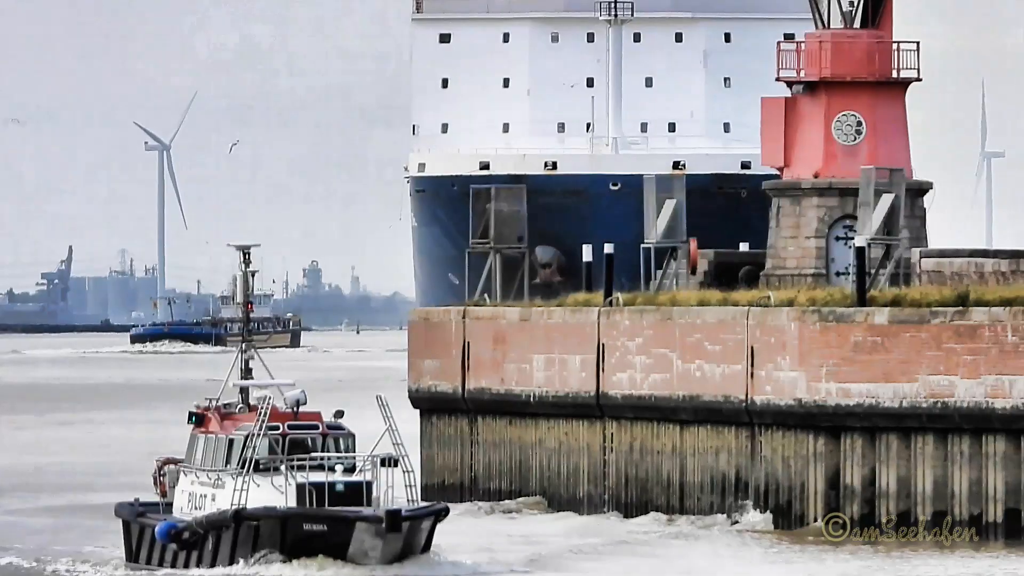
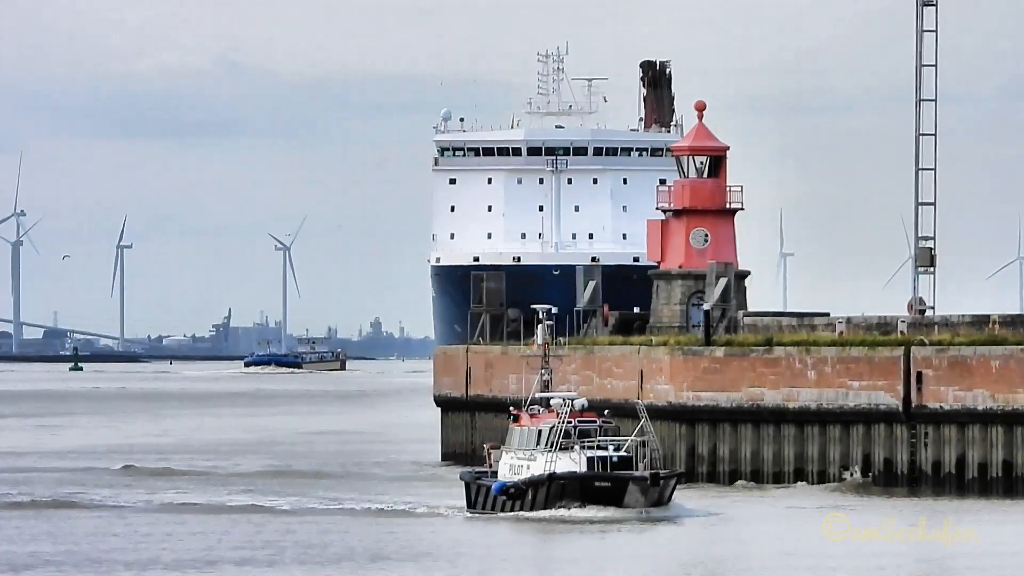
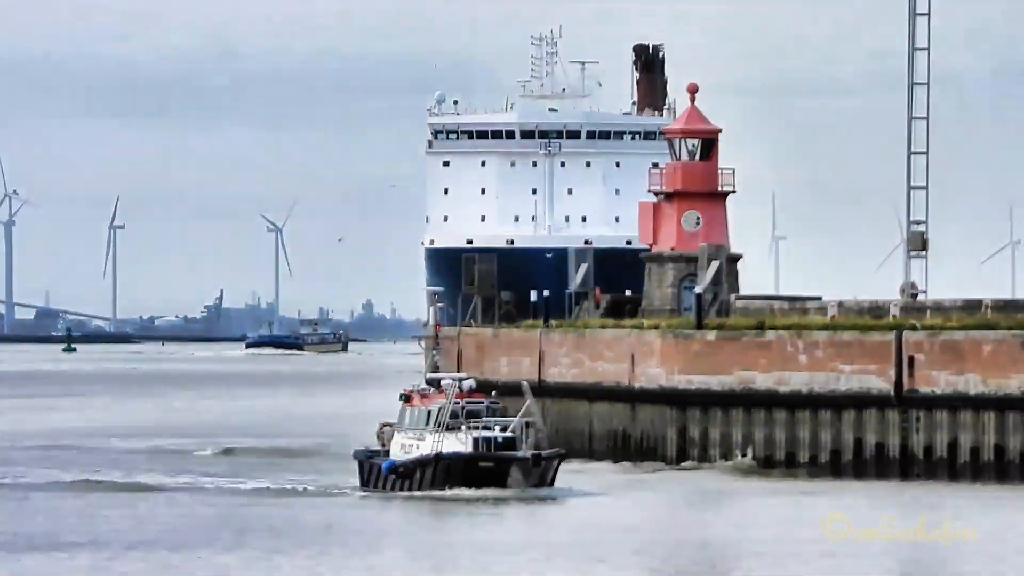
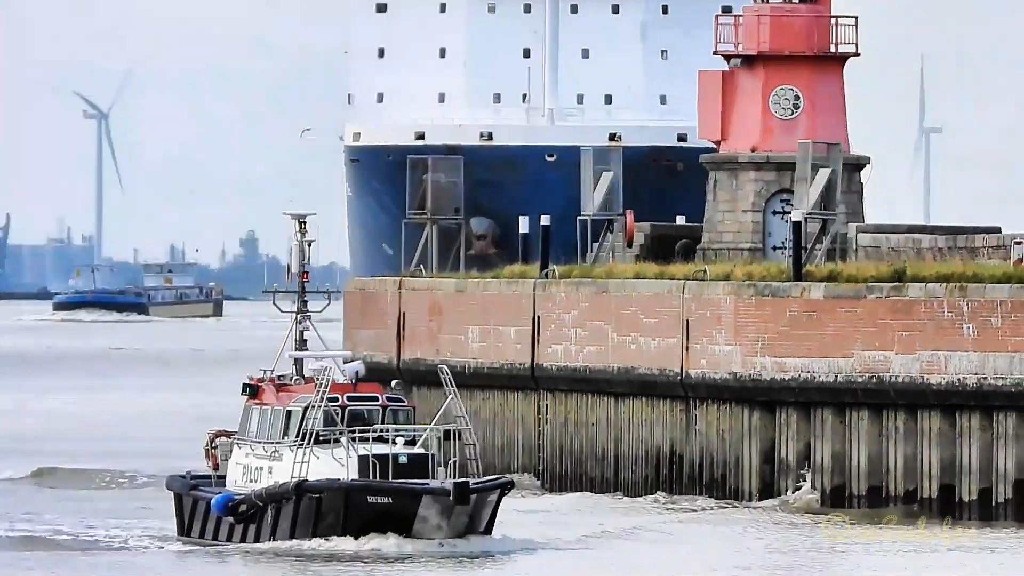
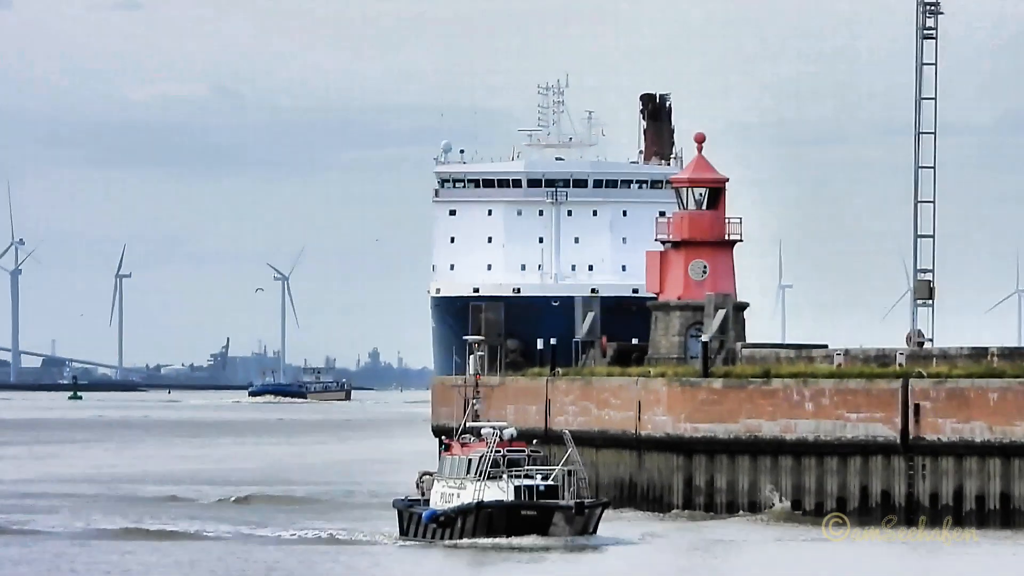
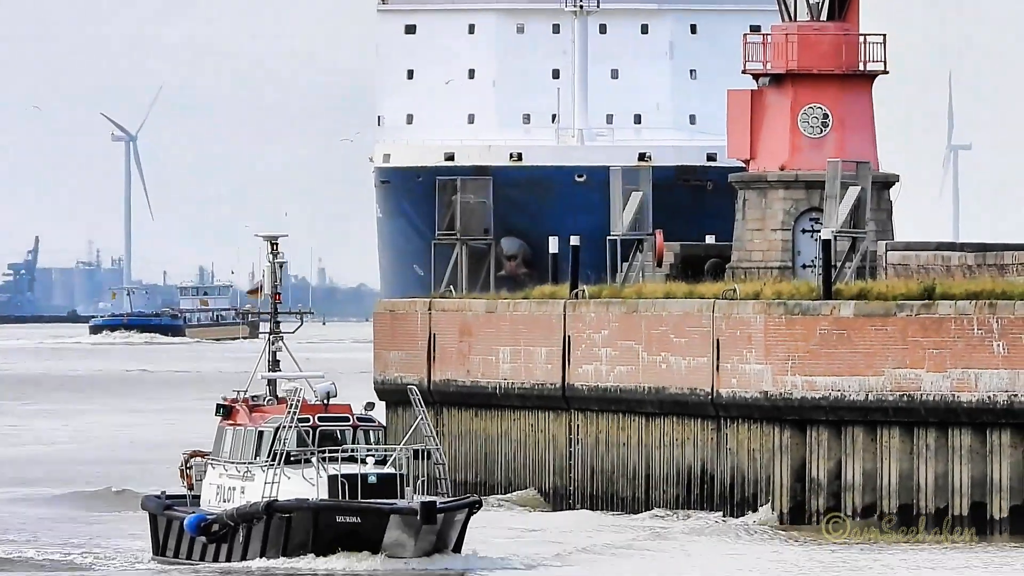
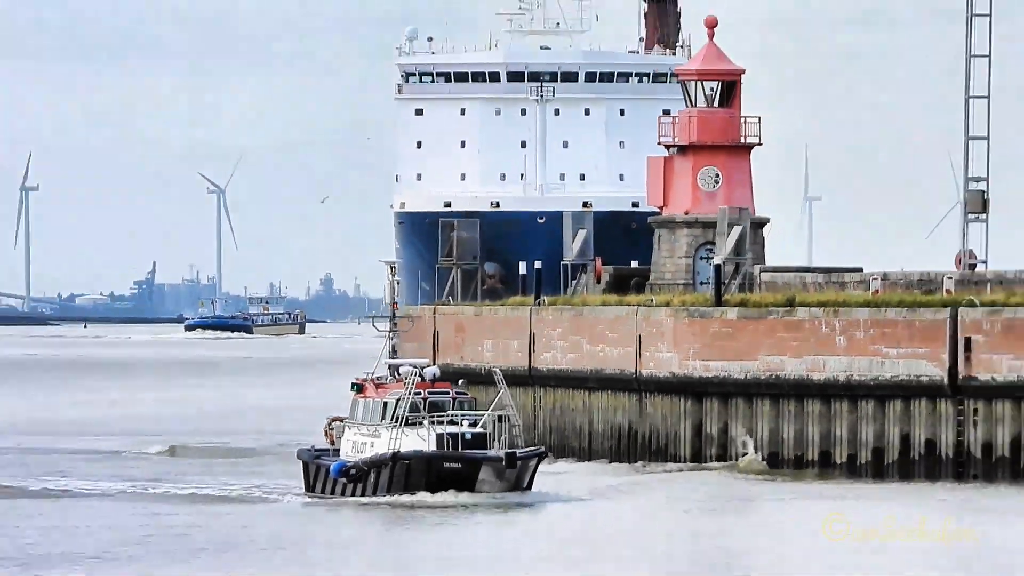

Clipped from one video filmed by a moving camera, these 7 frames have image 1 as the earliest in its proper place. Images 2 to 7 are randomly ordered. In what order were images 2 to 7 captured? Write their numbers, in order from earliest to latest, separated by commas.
6, 4, 7, 3, 5, 2
